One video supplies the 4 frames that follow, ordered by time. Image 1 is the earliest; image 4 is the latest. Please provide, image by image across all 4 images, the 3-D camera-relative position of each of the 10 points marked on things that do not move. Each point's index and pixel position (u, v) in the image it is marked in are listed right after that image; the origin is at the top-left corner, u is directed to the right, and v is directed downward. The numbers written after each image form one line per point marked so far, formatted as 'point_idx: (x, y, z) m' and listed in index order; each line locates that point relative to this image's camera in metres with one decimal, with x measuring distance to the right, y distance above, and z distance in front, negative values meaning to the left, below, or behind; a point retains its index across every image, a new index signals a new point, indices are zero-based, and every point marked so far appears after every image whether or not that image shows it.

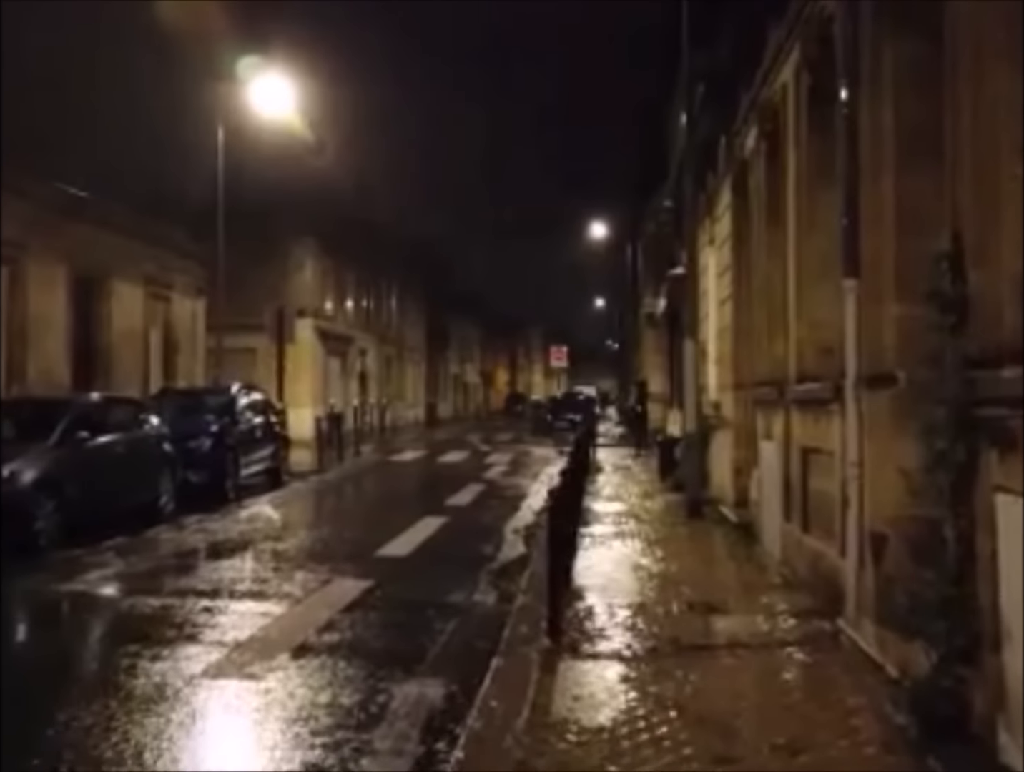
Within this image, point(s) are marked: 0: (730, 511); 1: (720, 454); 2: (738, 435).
0: (+2.6, -1.5, +17.5) m
1: (+2.6, -0.9, +18.6) m
2: (+2.5, -0.5, +16.7) m
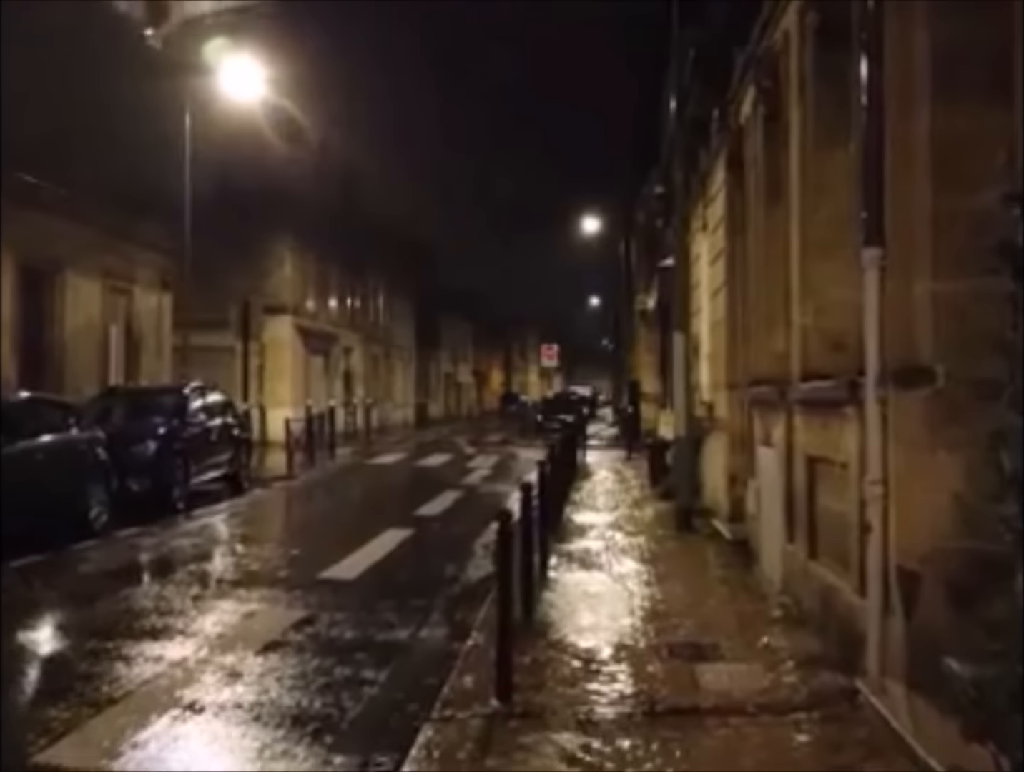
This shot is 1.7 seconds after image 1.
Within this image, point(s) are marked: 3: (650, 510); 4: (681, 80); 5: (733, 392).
0: (+2.4, -1.5, +16.6) m
1: (+2.4, -0.8, +17.7) m
2: (+2.3, -0.5, +15.9) m
3: (+1.8, -1.6, +19.6) m
4: (+2.1, +3.8, +18.3) m
5: (+2.3, -0.1, +15.8) m
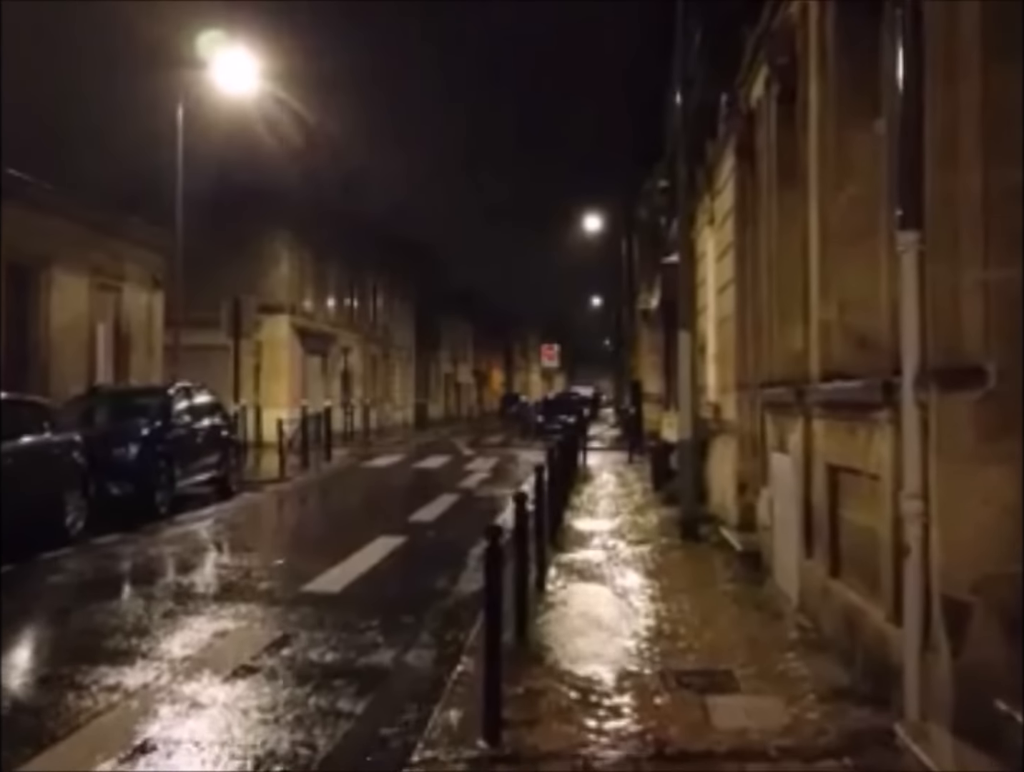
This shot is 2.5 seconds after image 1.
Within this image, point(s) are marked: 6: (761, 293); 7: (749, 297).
0: (+2.4, -1.5, +16.2) m
1: (+2.4, -0.9, +17.3) m
2: (+2.3, -0.6, +15.4) m
3: (+1.8, -1.6, +19.2) m
4: (+2.1, +3.8, +17.9) m
5: (+2.3, -0.1, +15.4) m
6: (+2.3, +0.8, +14.0) m
7: (+2.4, +0.9, +15.2) m
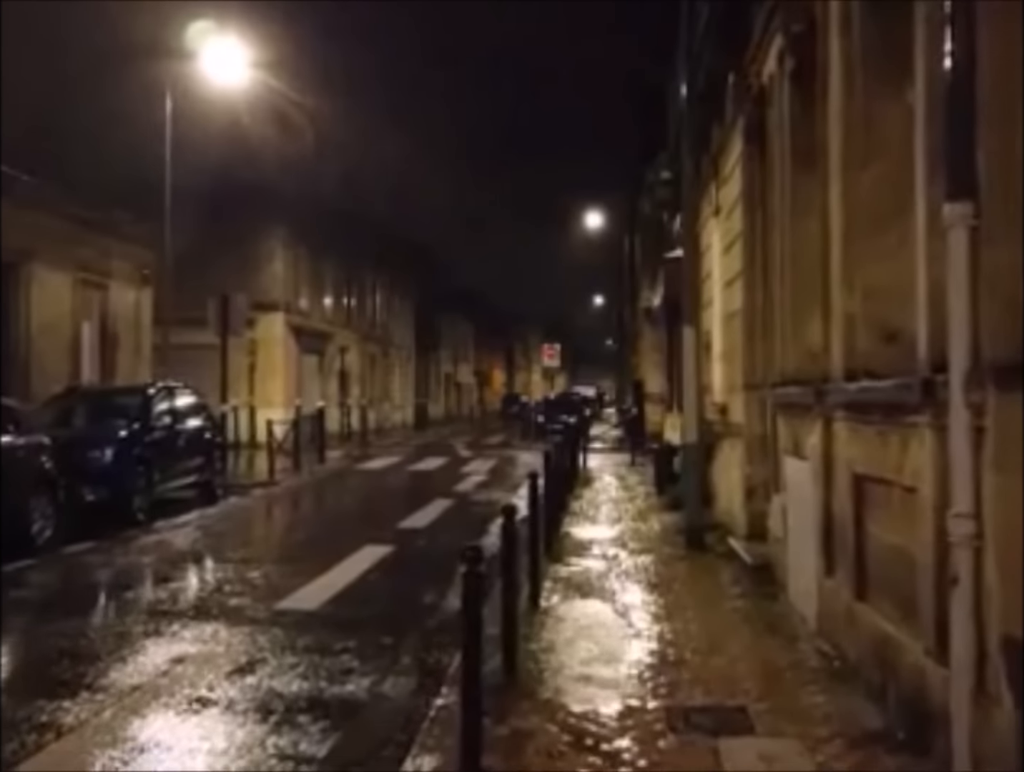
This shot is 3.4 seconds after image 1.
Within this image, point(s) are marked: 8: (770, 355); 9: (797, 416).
0: (+2.4, -1.5, +15.8) m
1: (+2.4, -0.9, +16.8) m
2: (+2.3, -0.5, +15.0) m
3: (+1.8, -1.6, +18.7) m
4: (+2.1, +3.8, +17.4) m
5: (+2.3, -0.1, +15.0) m
6: (+2.3, +0.8, +13.5) m
7: (+2.3, +0.9, +14.7) m
8: (+2.3, +0.3, +13.9) m
9: (+2.2, -0.2, +12.1) m
